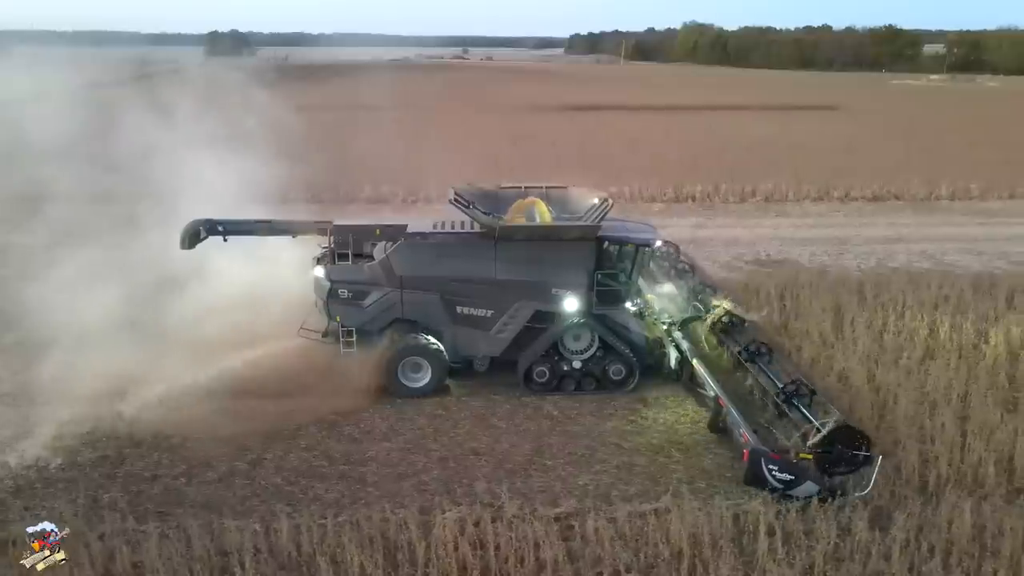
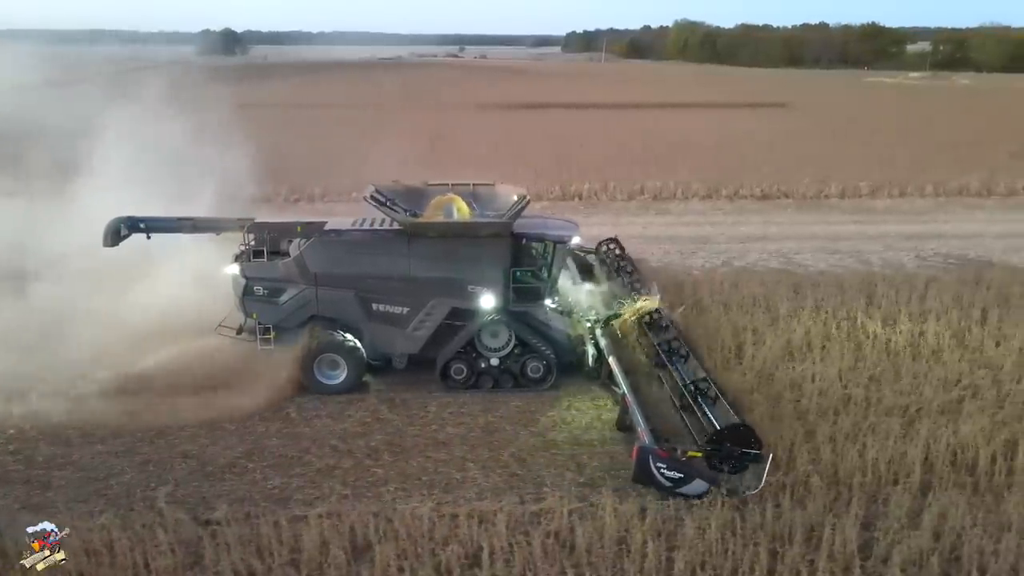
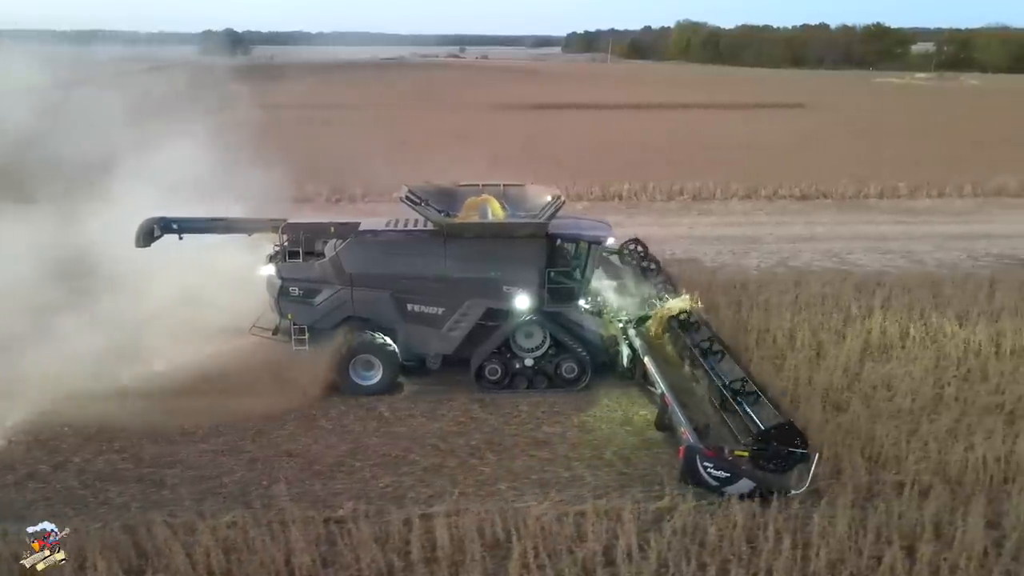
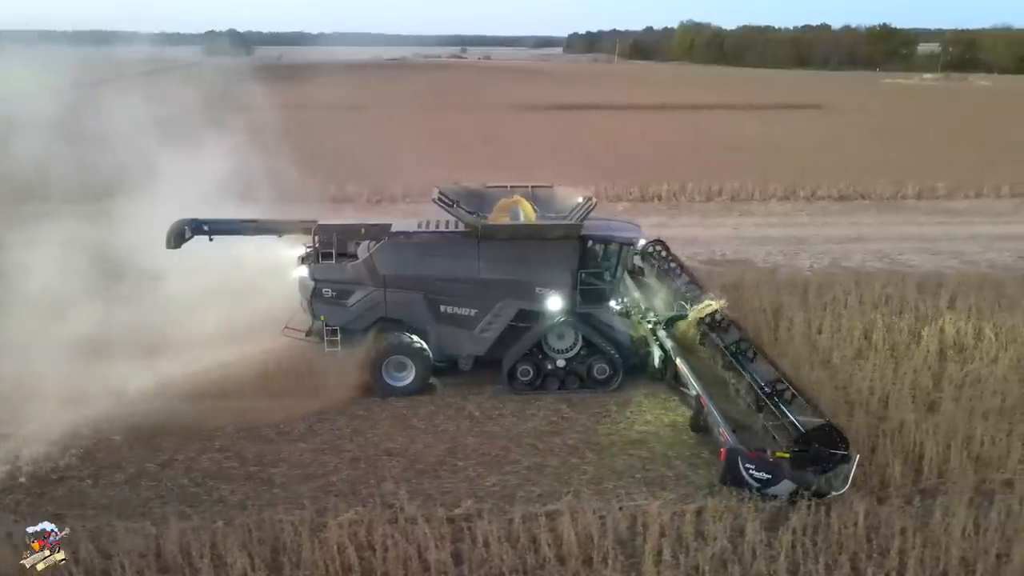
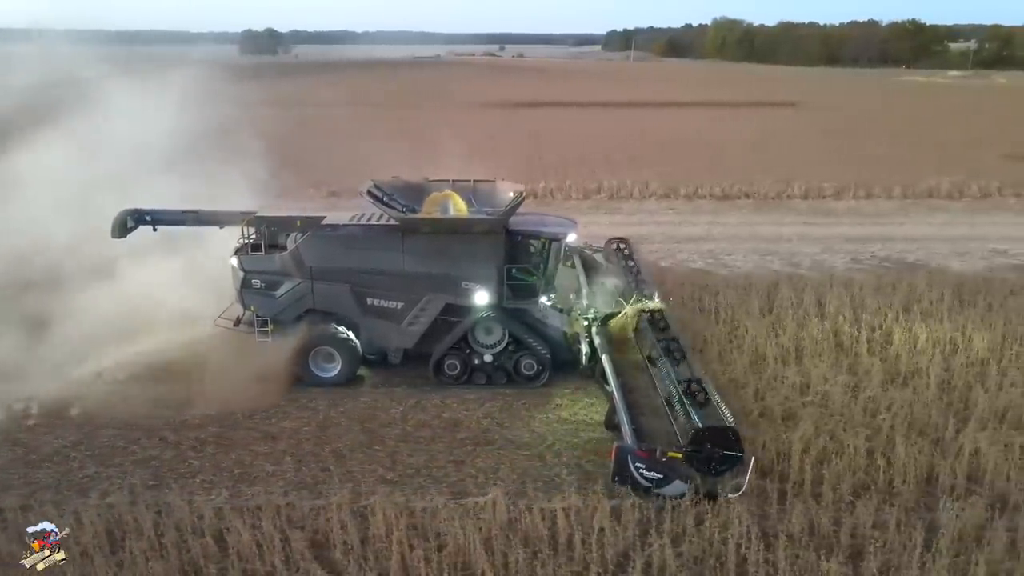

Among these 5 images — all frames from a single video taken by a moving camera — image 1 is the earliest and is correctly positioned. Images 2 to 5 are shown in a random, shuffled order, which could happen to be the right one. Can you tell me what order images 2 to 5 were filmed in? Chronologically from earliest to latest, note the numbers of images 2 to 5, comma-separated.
4, 3, 2, 5
